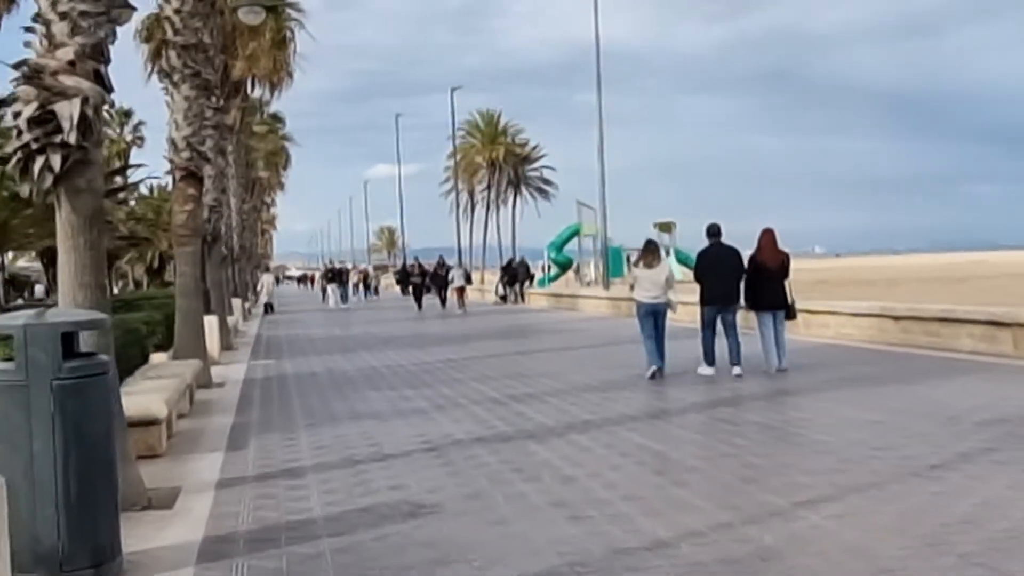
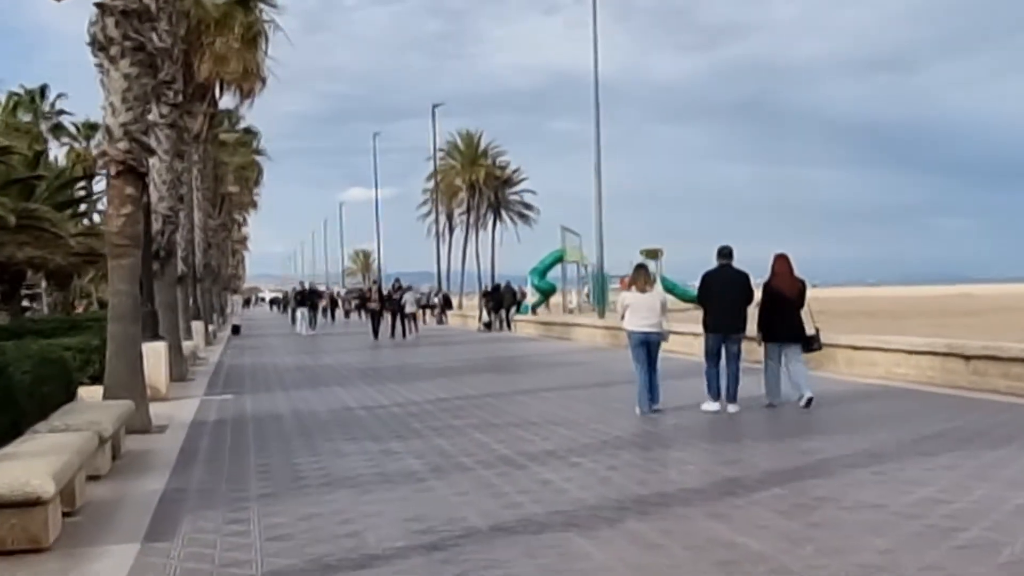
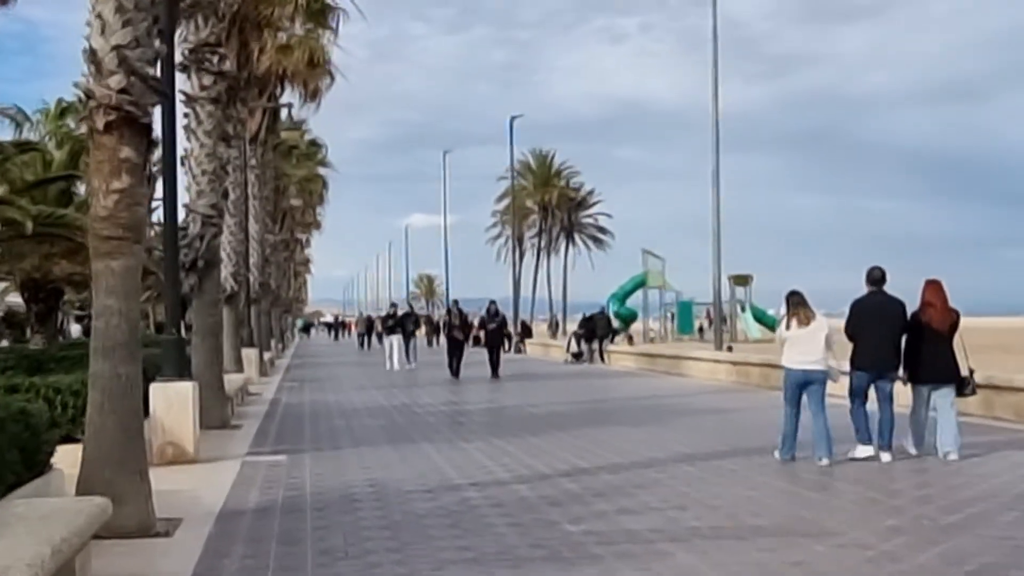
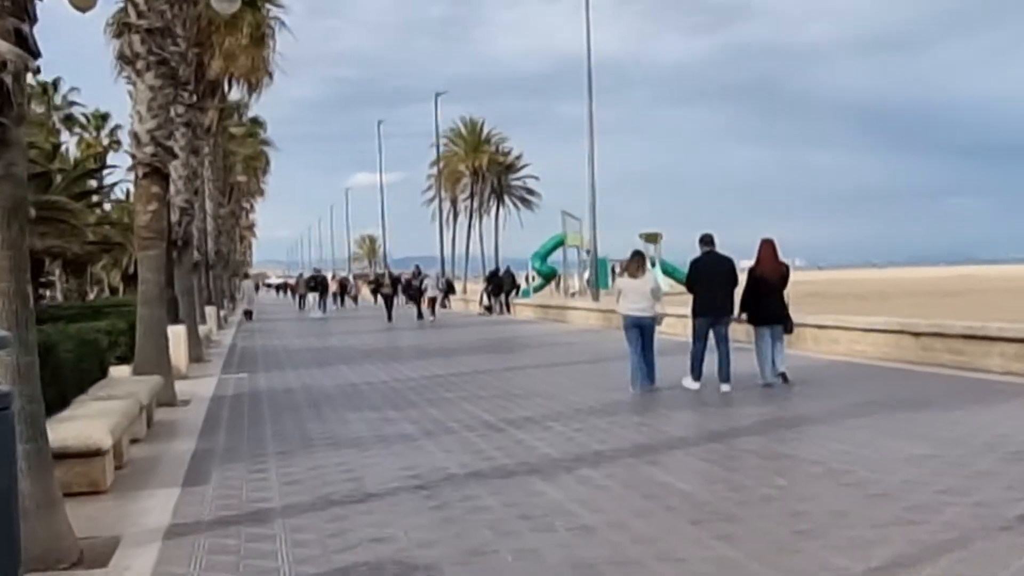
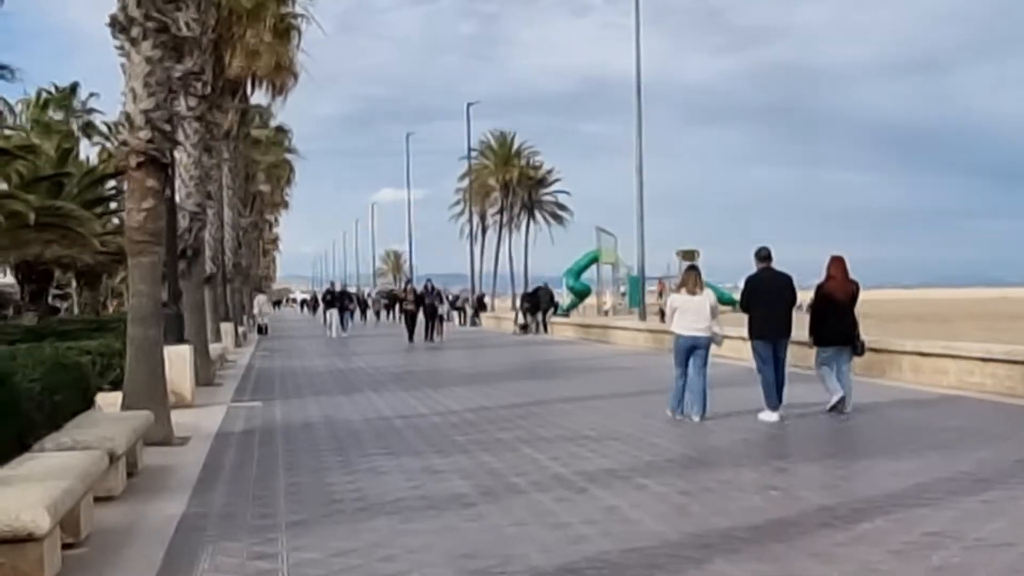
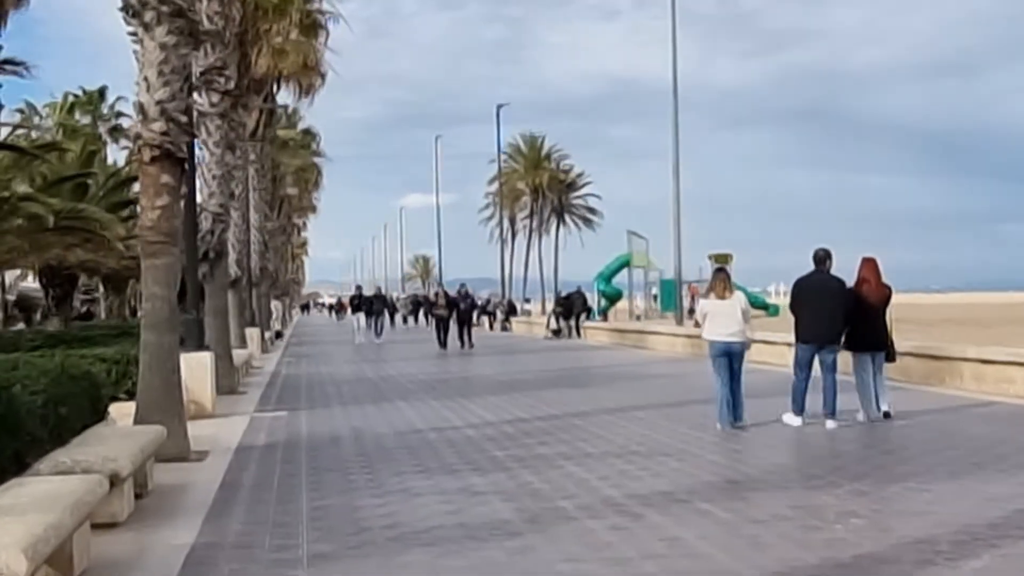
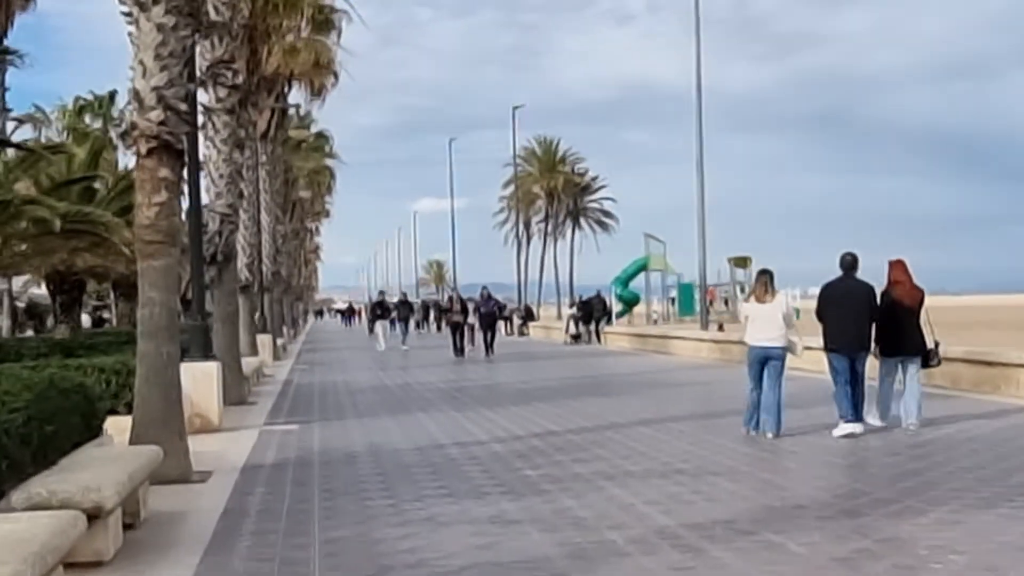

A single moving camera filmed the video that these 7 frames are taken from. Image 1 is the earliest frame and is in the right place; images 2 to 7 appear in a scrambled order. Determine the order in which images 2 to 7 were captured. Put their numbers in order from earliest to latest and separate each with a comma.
4, 2, 5, 6, 7, 3
